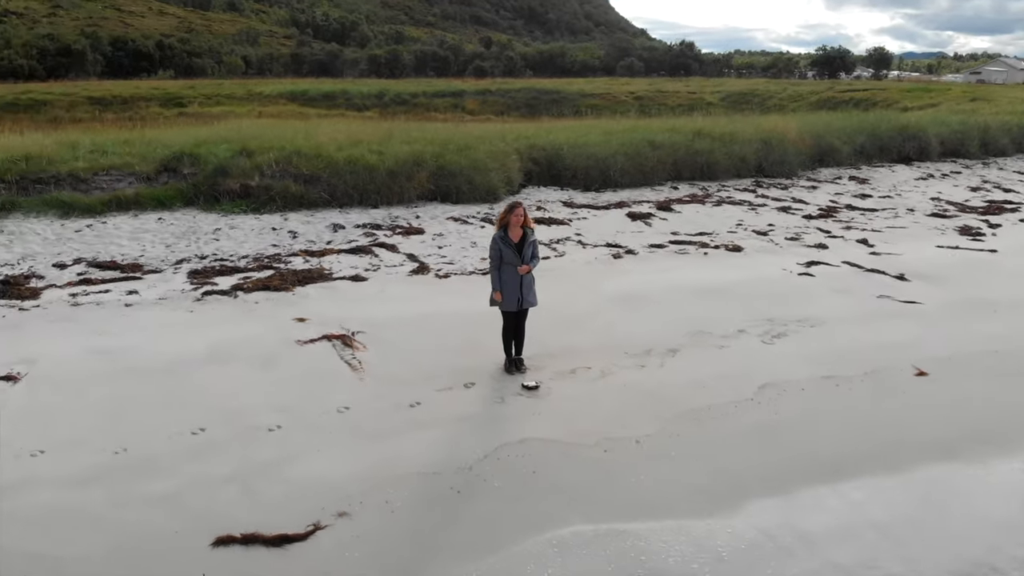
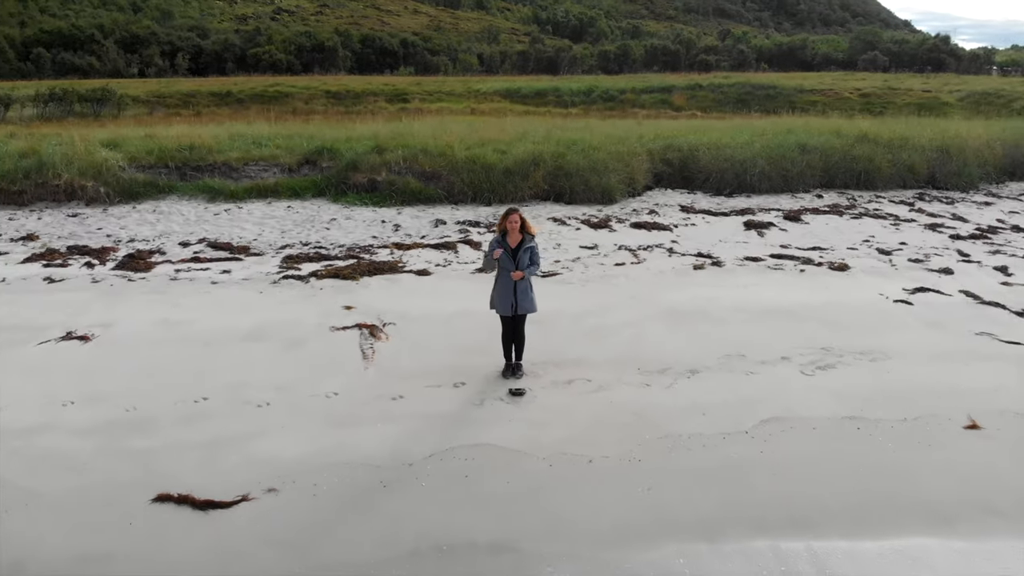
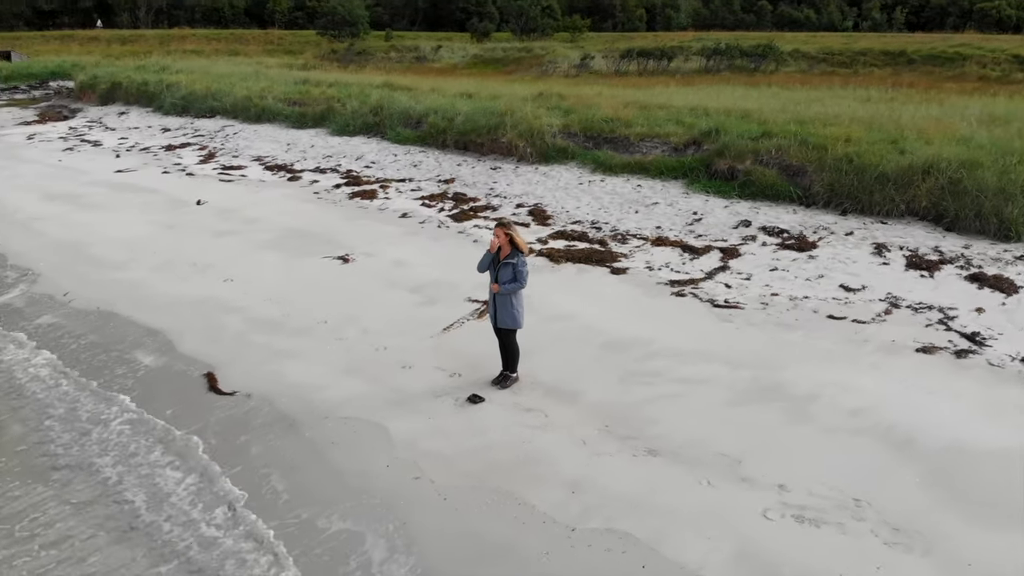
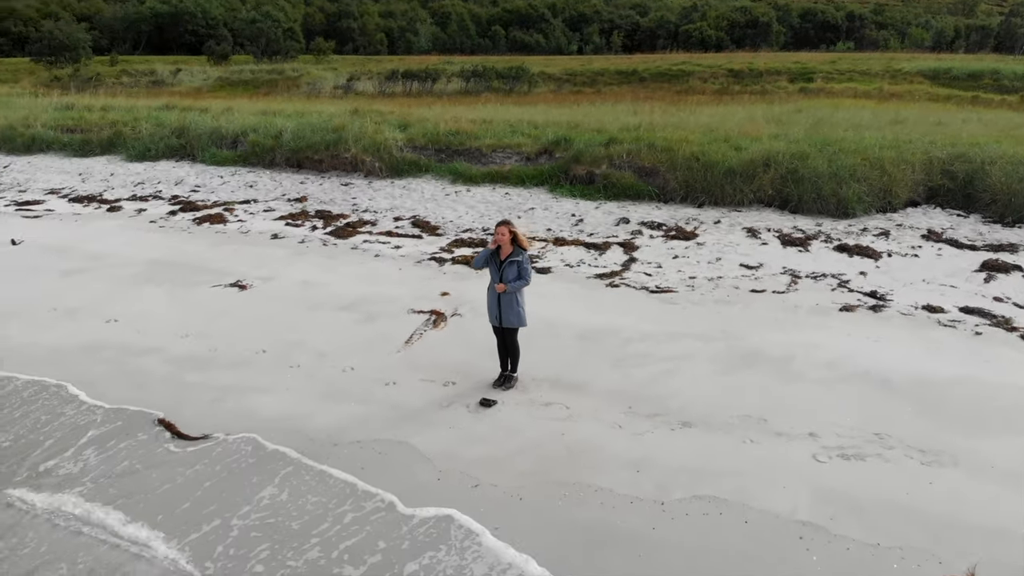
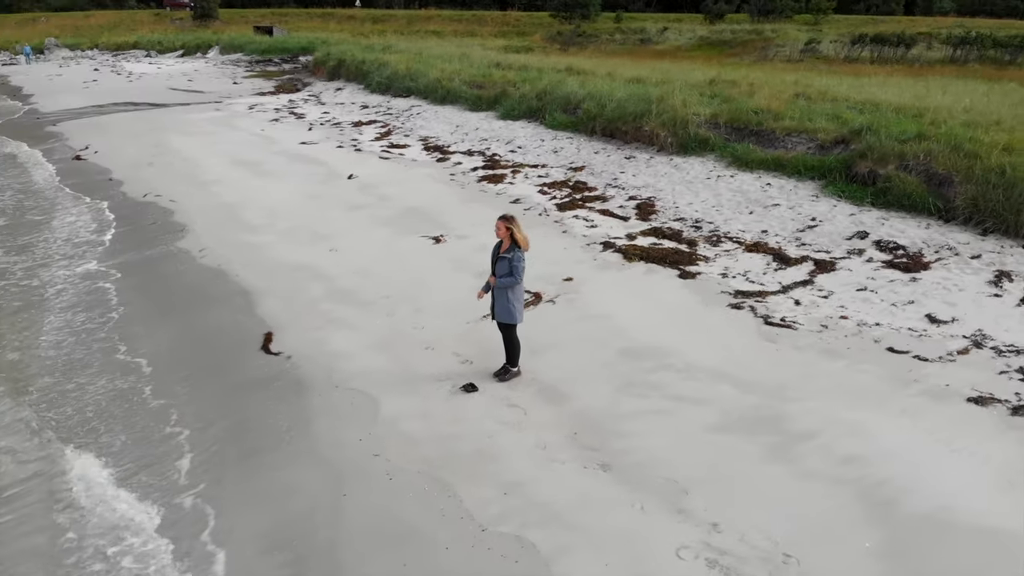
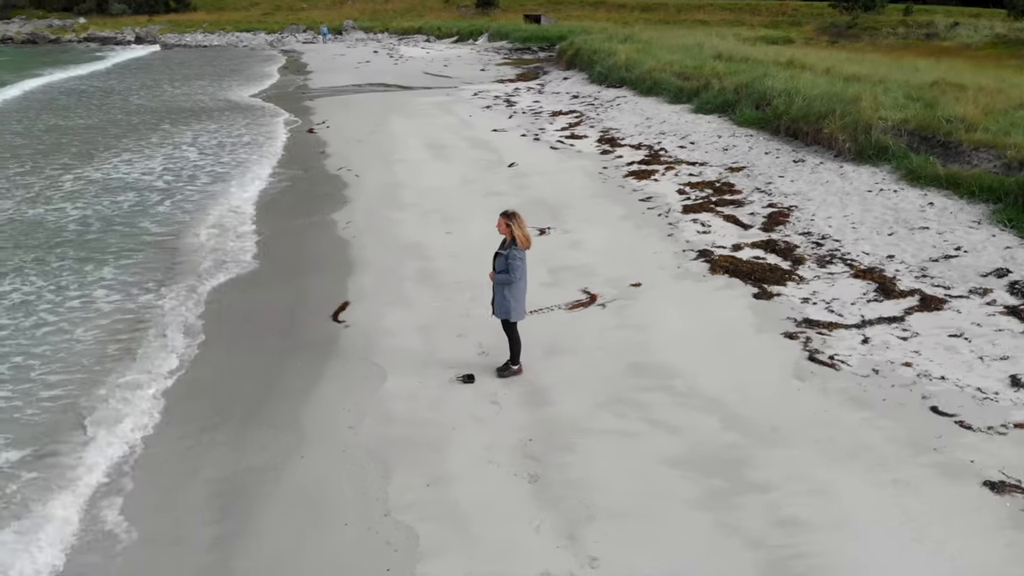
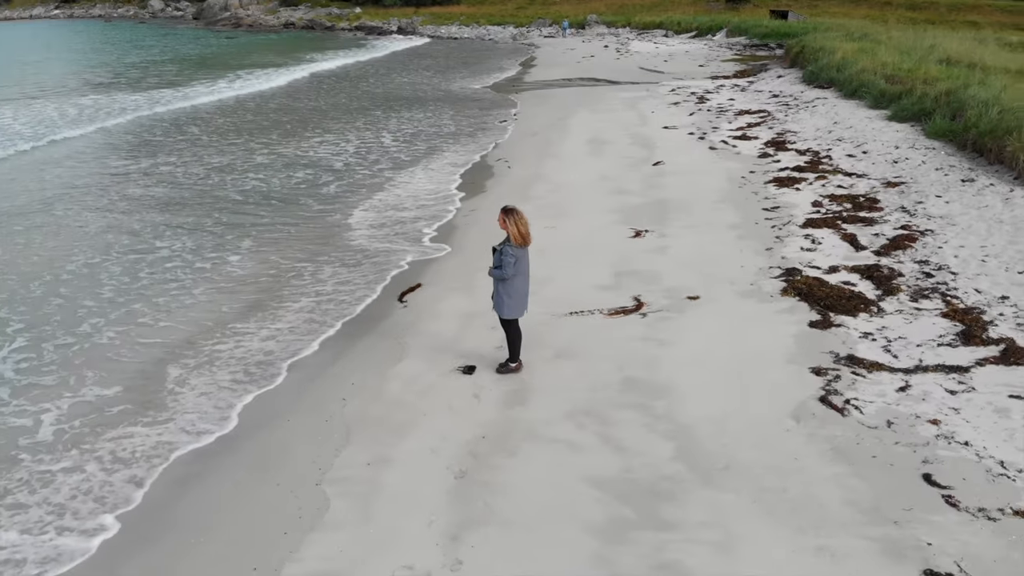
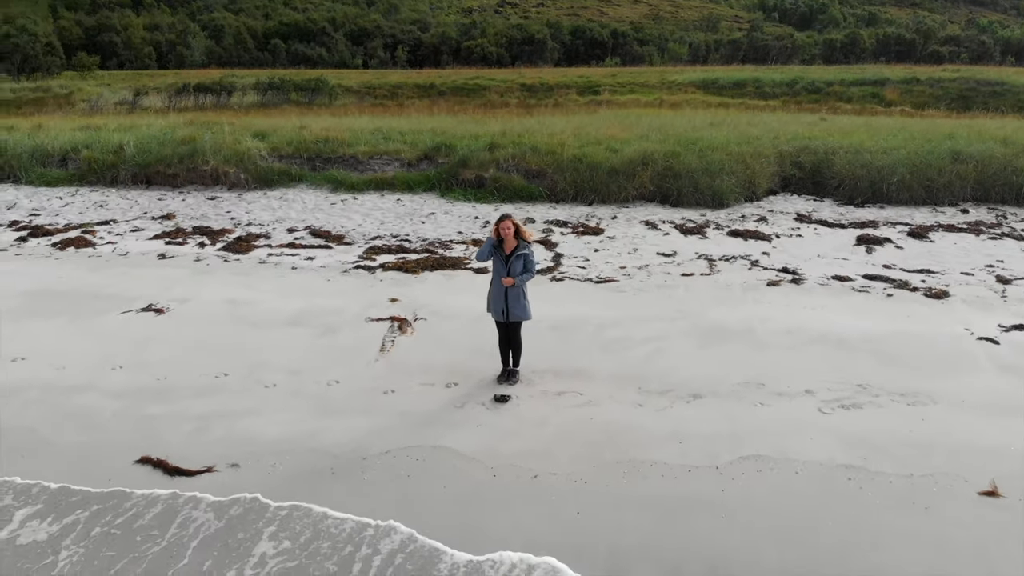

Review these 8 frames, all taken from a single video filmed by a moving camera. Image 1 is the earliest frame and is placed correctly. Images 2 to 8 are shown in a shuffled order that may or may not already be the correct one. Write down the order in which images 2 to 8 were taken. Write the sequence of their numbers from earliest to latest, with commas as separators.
2, 8, 4, 3, 5, 6, 7
